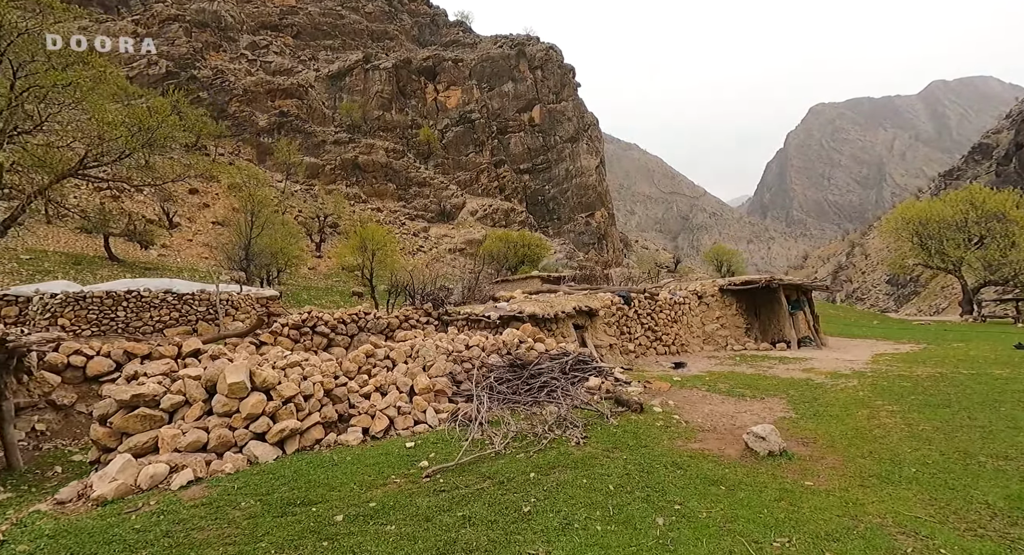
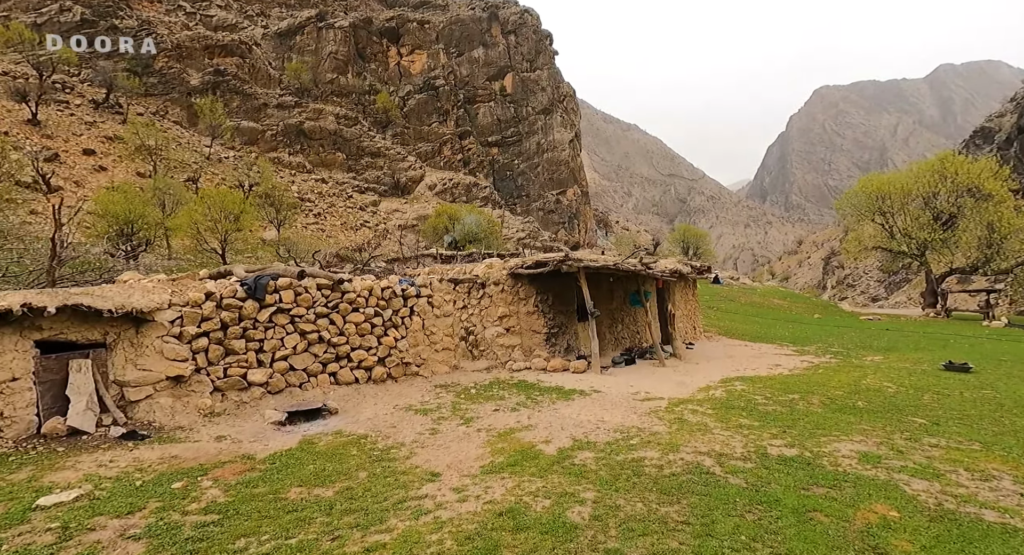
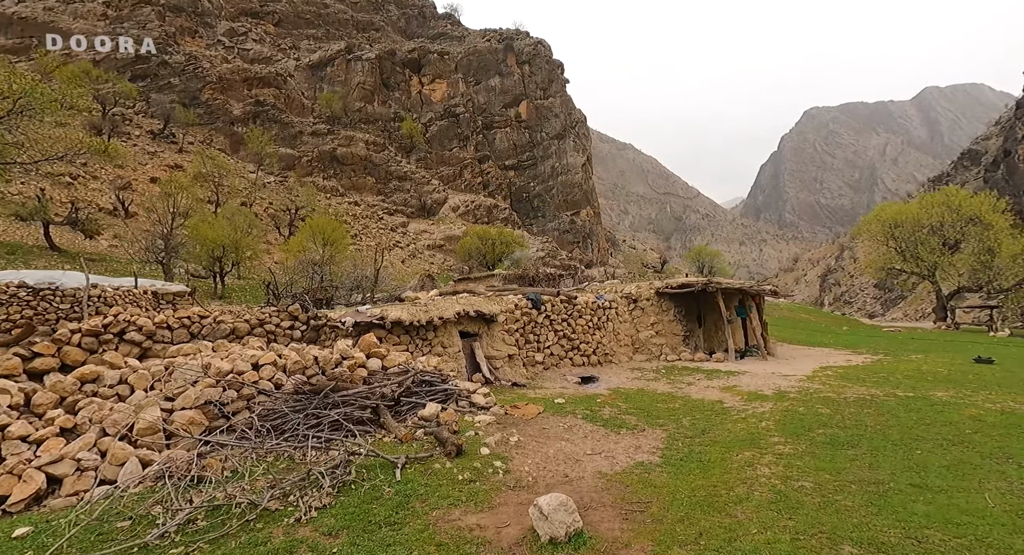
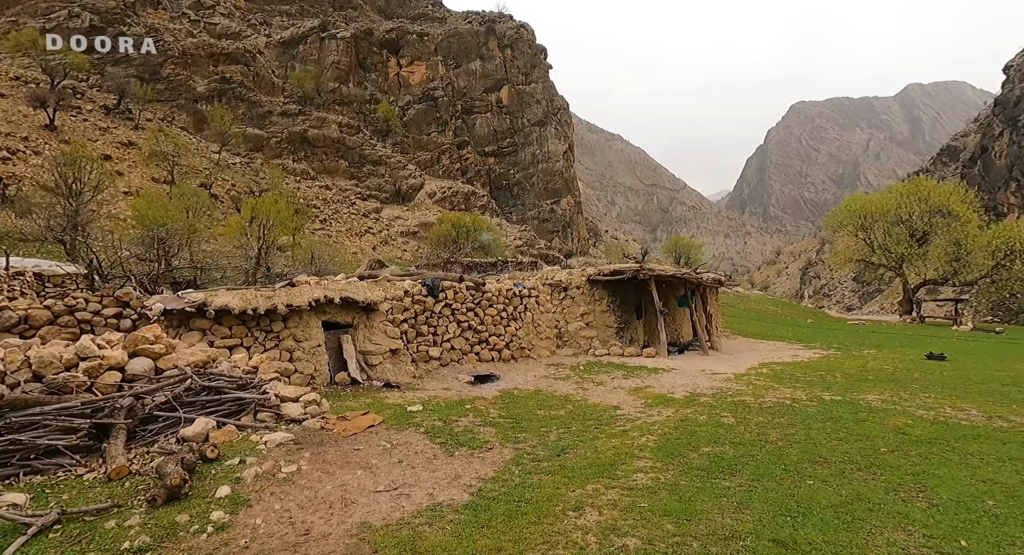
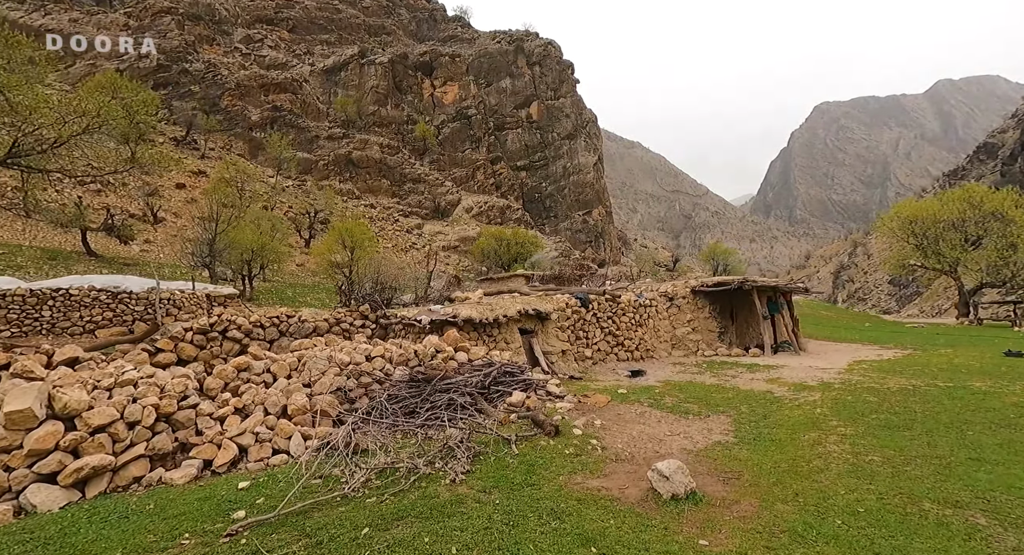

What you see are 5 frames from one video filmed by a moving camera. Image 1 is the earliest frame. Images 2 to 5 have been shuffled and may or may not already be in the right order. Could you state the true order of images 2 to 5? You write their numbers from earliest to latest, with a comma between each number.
5, 3, 4, 2
